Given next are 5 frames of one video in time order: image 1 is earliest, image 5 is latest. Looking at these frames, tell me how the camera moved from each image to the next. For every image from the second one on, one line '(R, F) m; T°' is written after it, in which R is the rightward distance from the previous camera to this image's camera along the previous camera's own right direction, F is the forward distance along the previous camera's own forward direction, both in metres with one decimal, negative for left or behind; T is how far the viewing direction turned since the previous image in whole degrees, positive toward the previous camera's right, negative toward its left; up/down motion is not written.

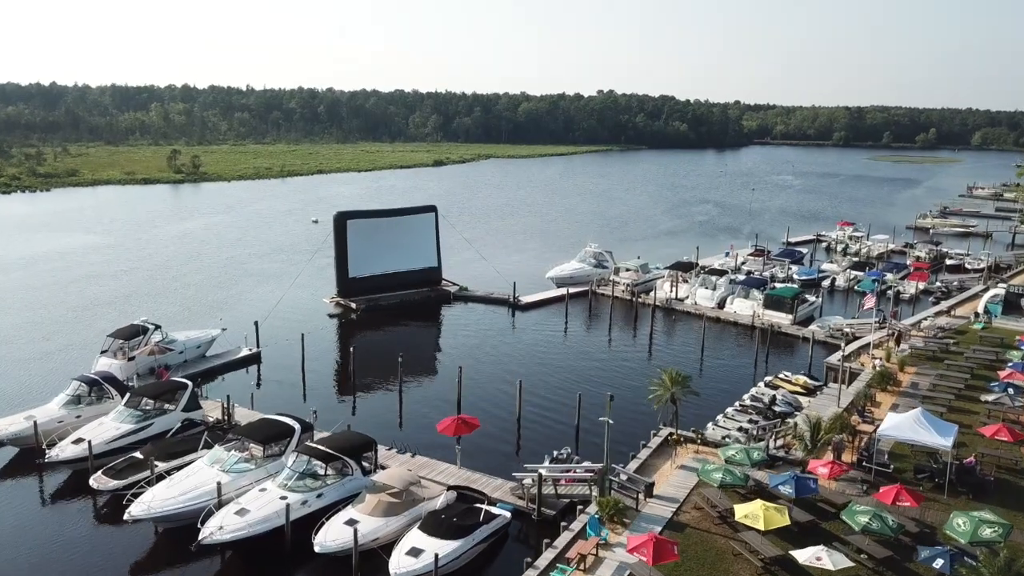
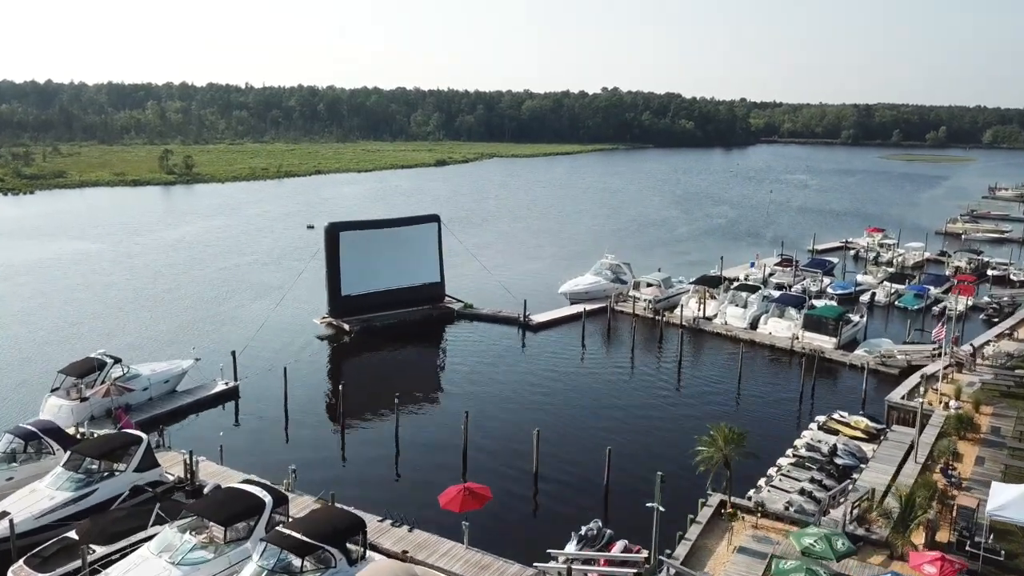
(-0.4, +4.0) m; 0°
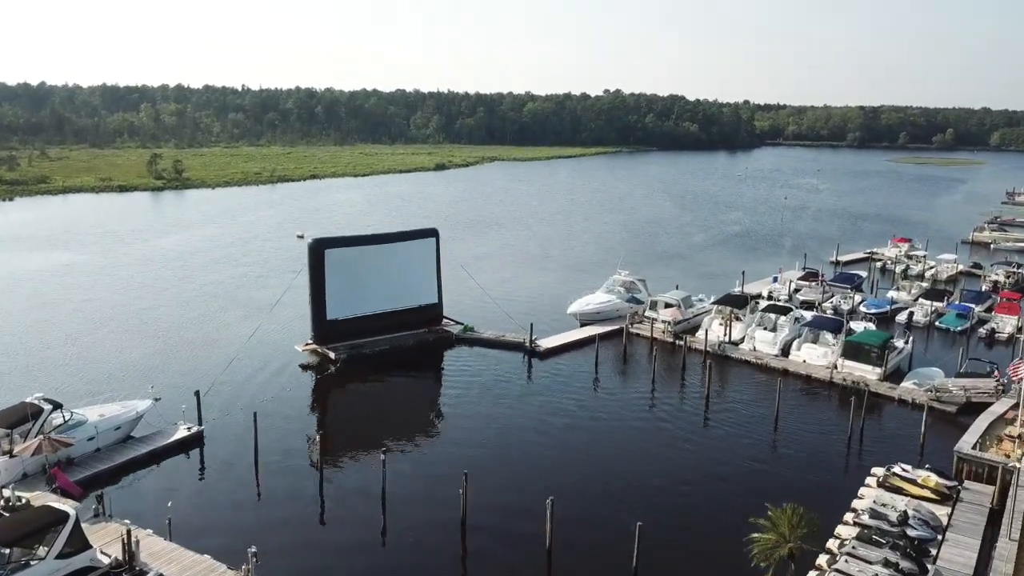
(-0.2, +3.8) m; 0°
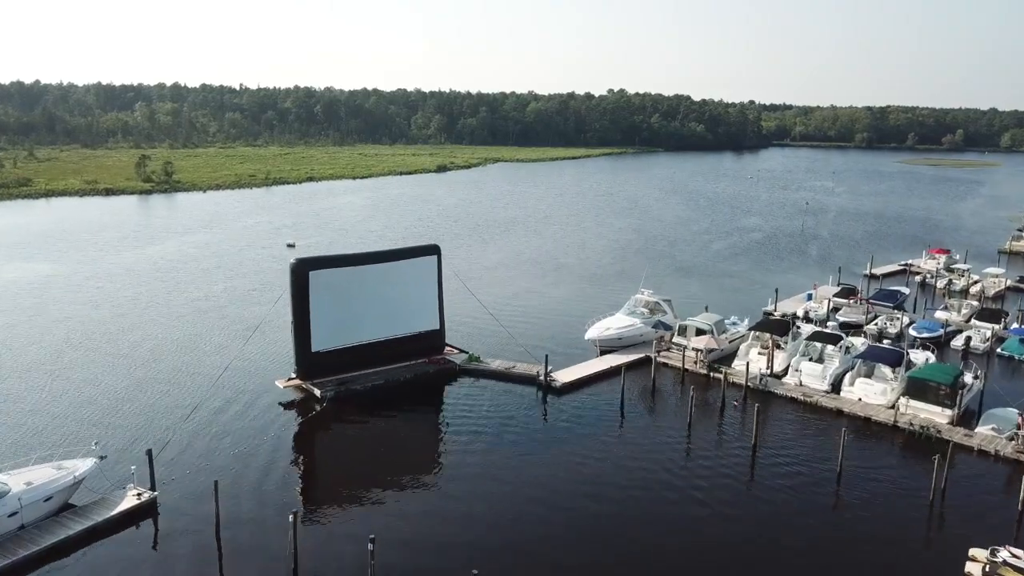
(-0.4, +4.2) m; 0°
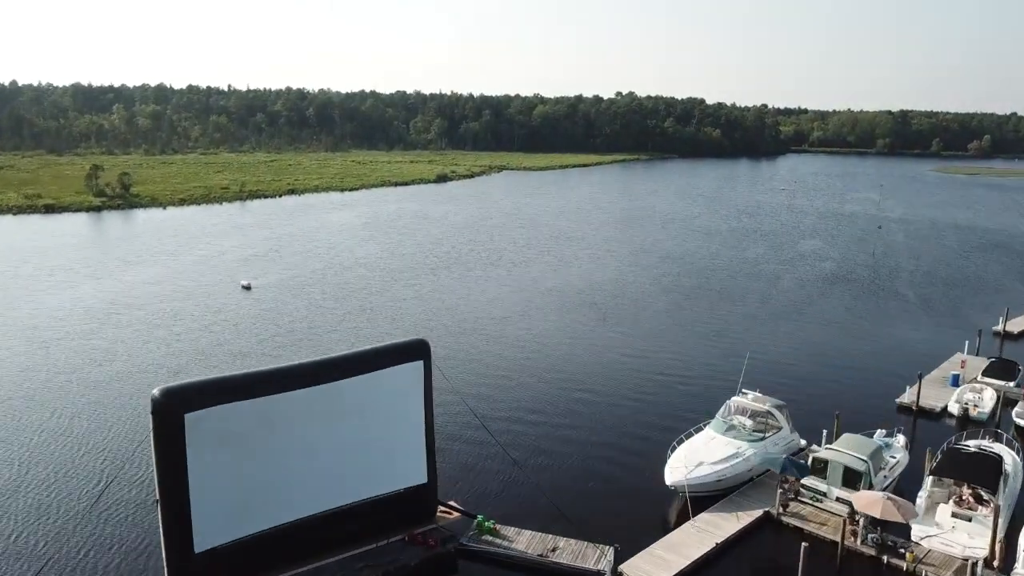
(-0.9, +12.6) m; 0°
